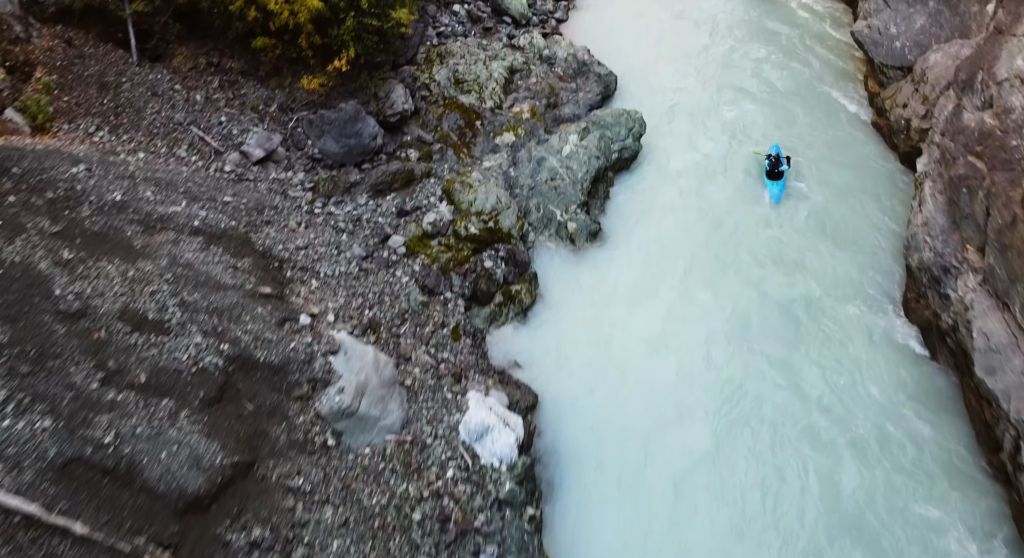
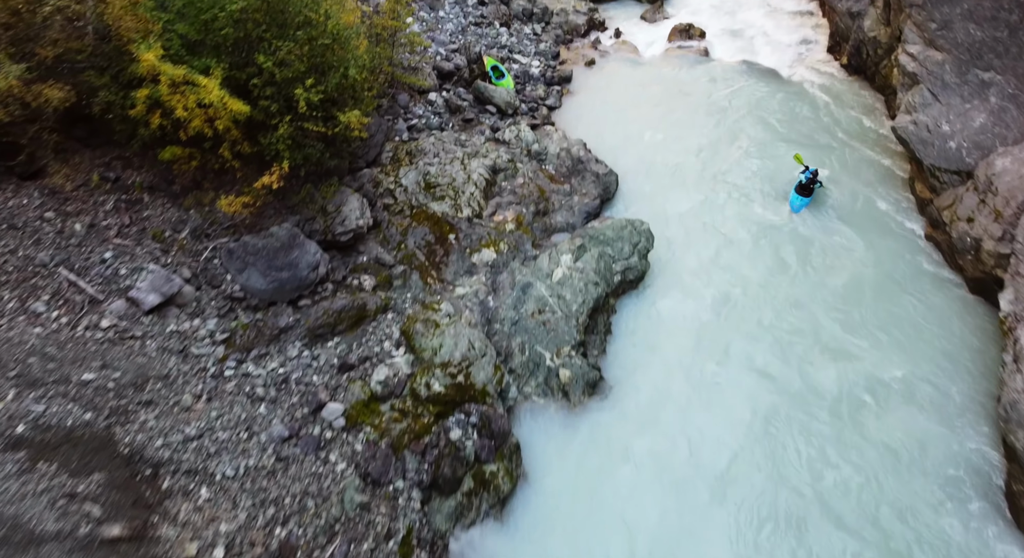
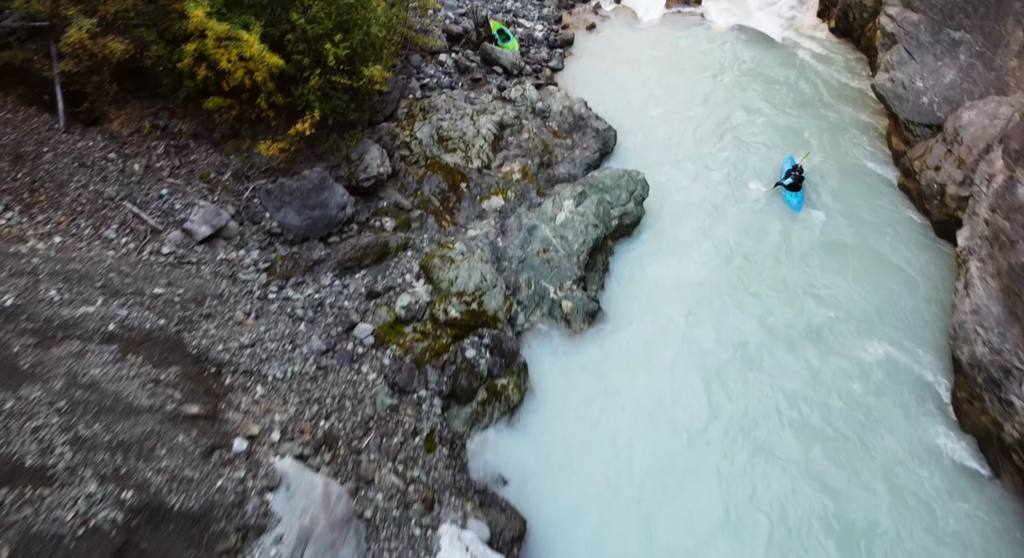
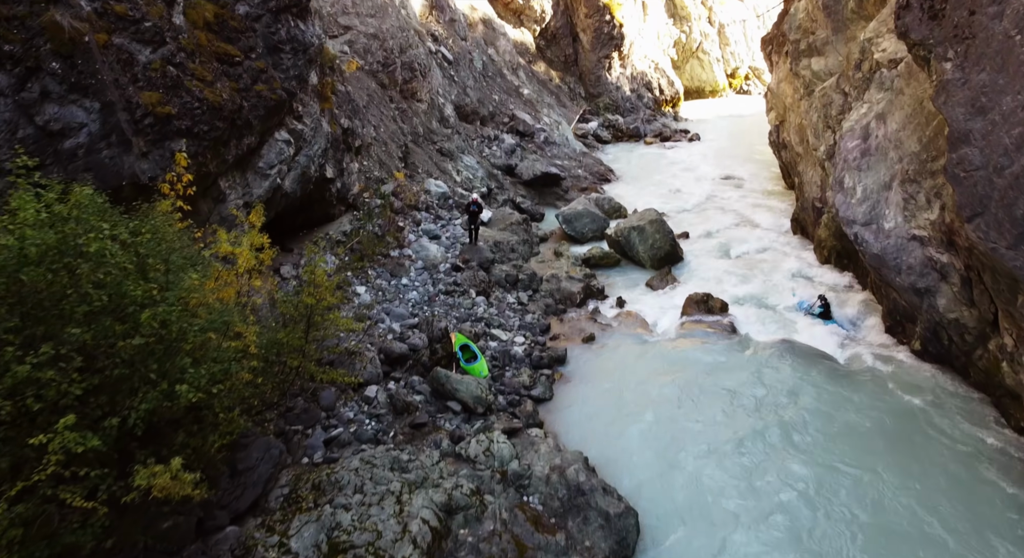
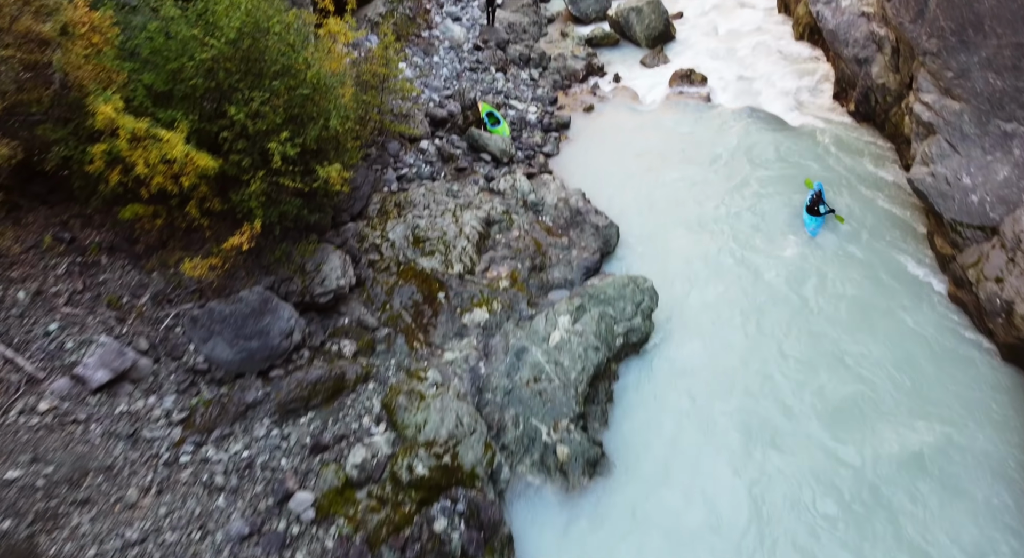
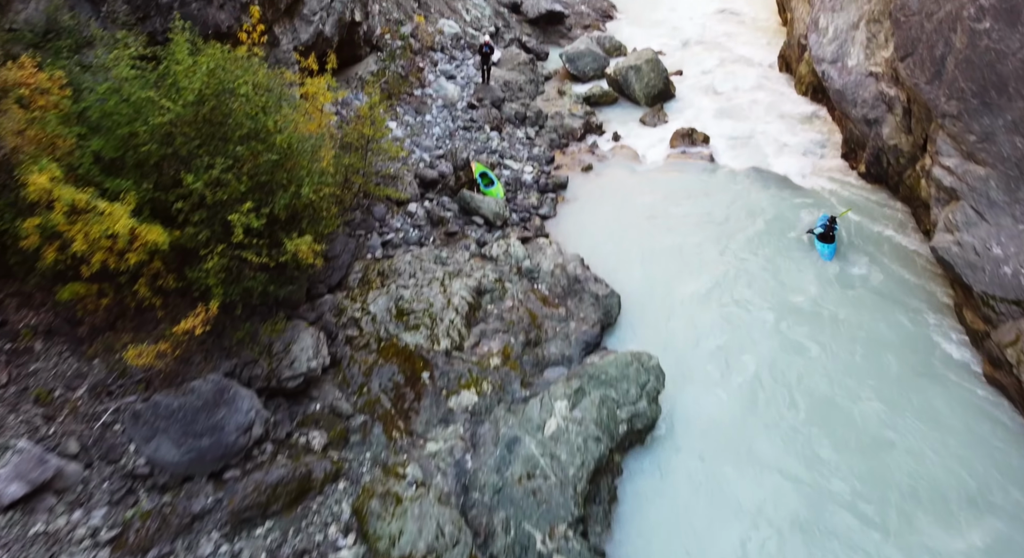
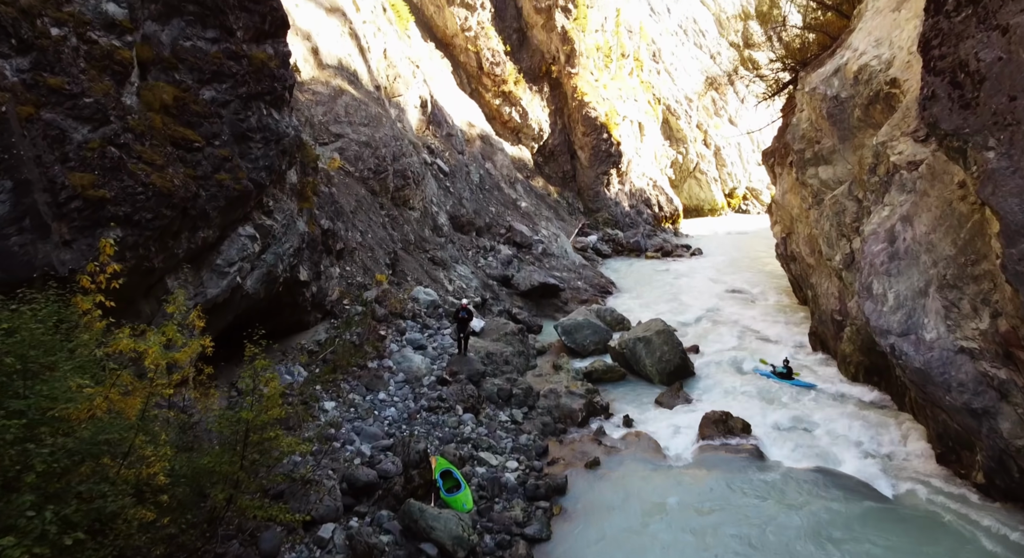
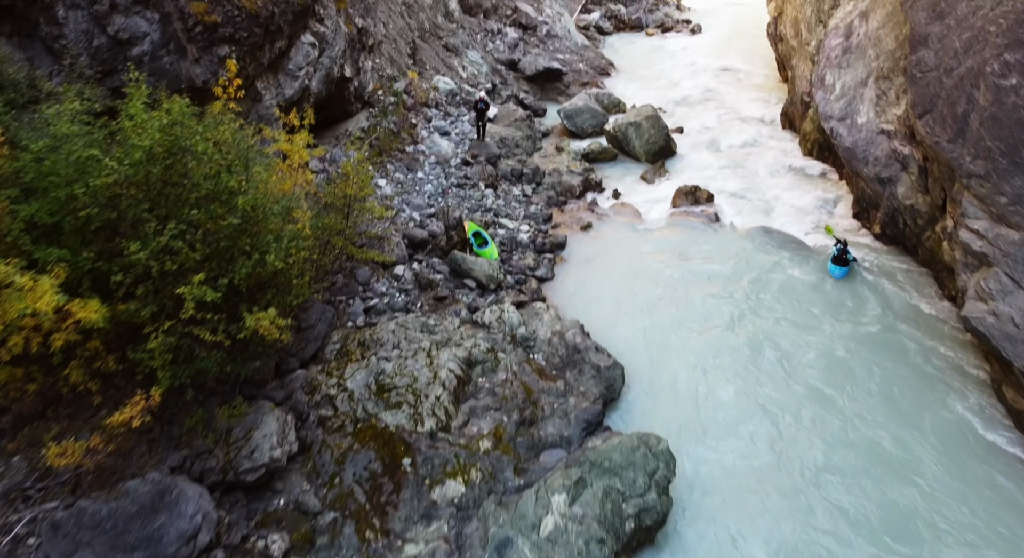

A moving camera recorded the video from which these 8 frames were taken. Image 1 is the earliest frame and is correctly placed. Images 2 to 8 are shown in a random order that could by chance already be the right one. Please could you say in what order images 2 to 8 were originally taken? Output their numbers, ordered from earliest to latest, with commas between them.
3, 2, 5, 6, 8, 4, 7
